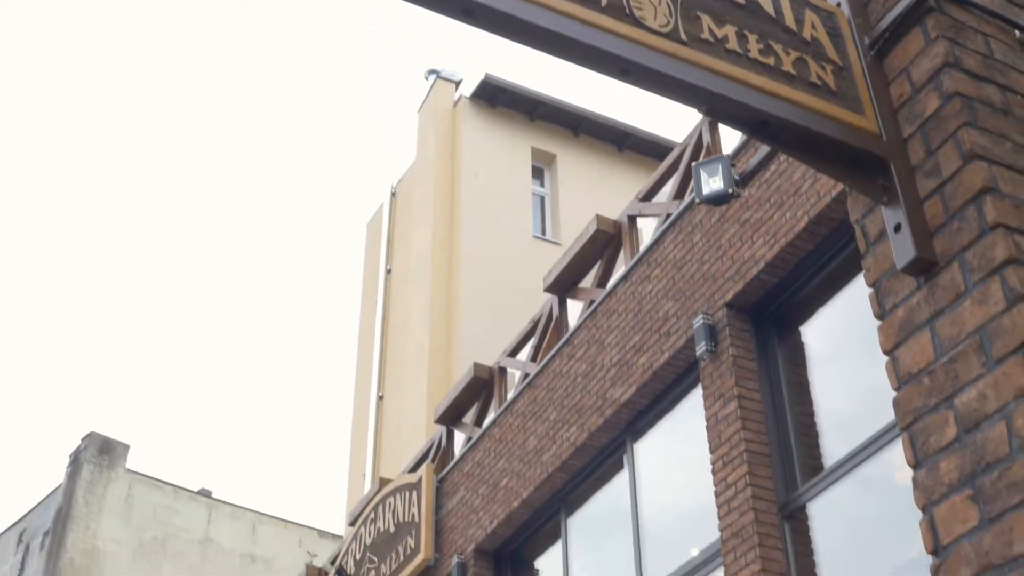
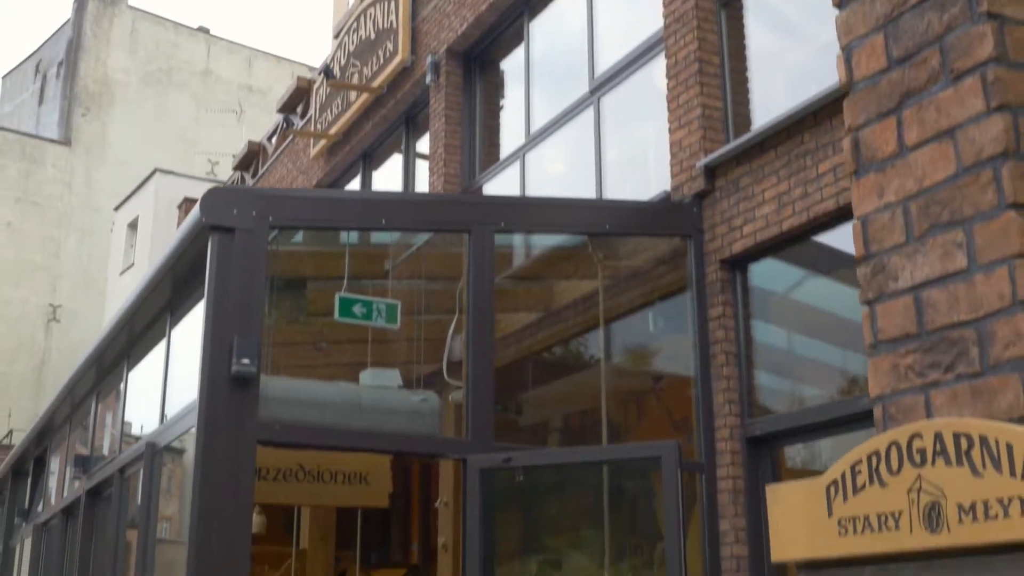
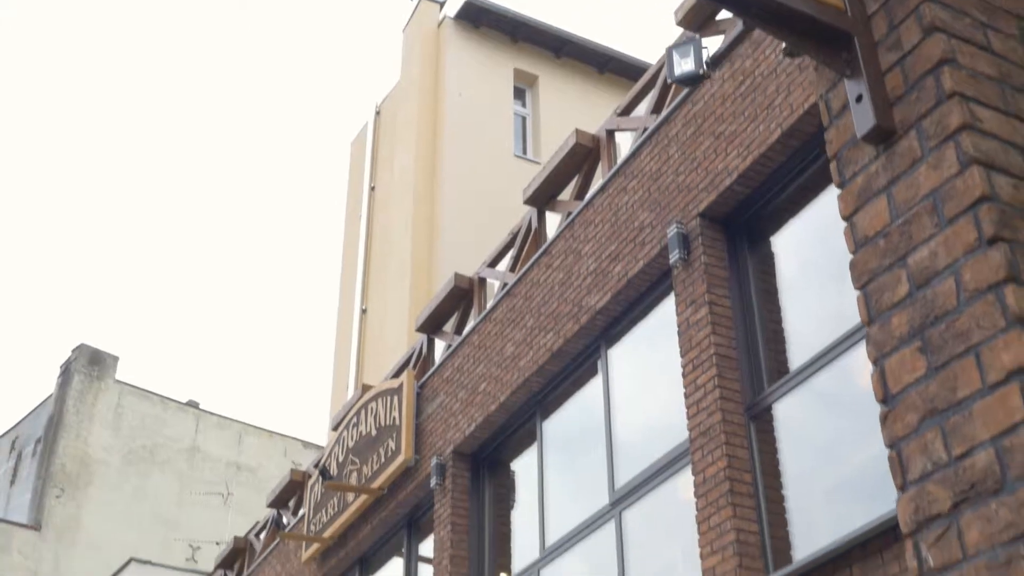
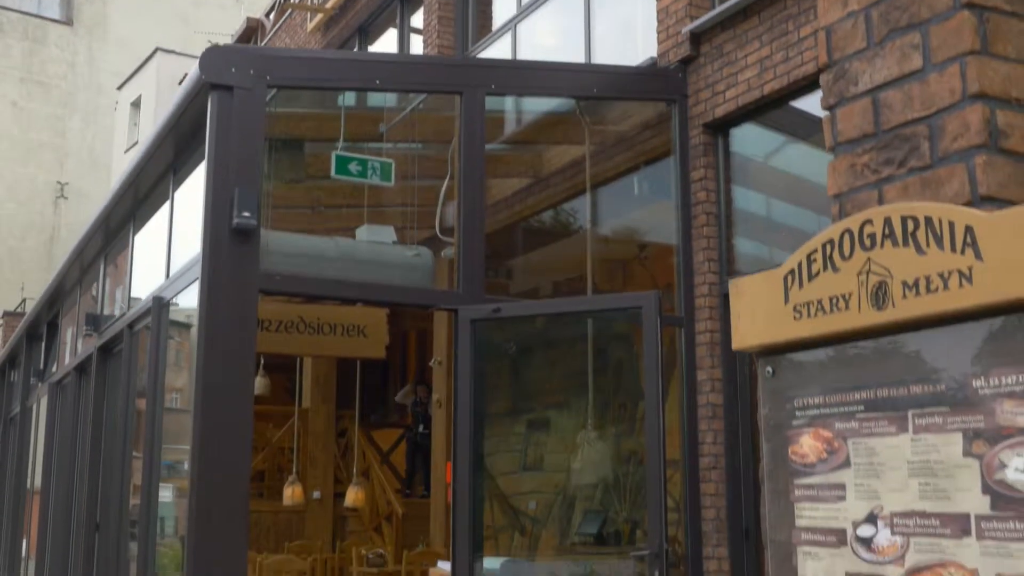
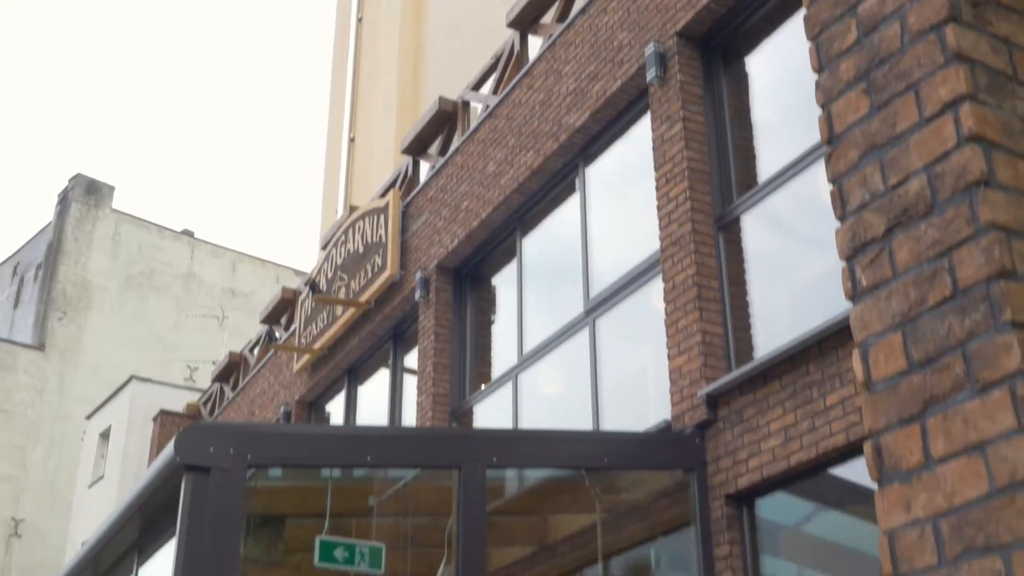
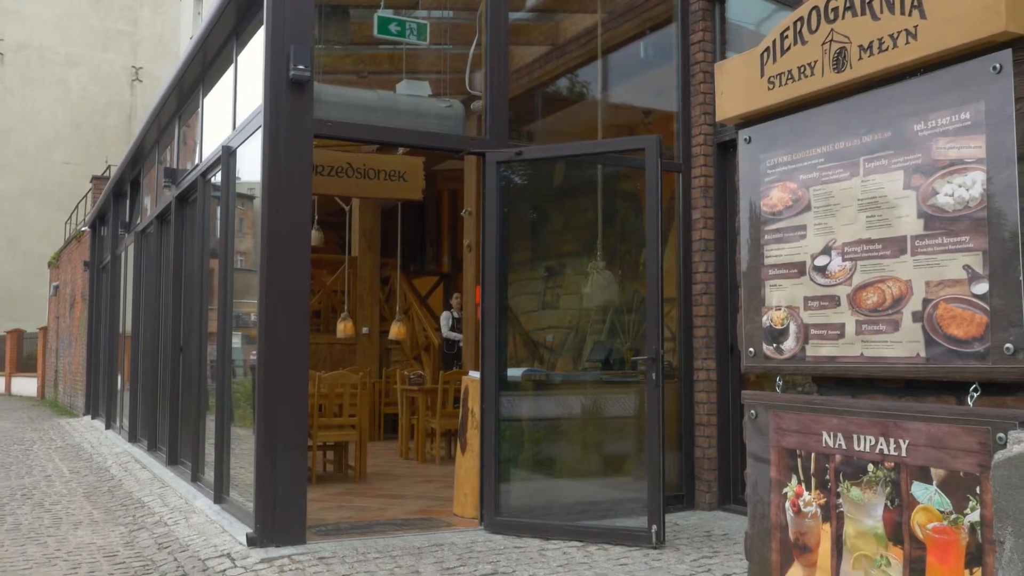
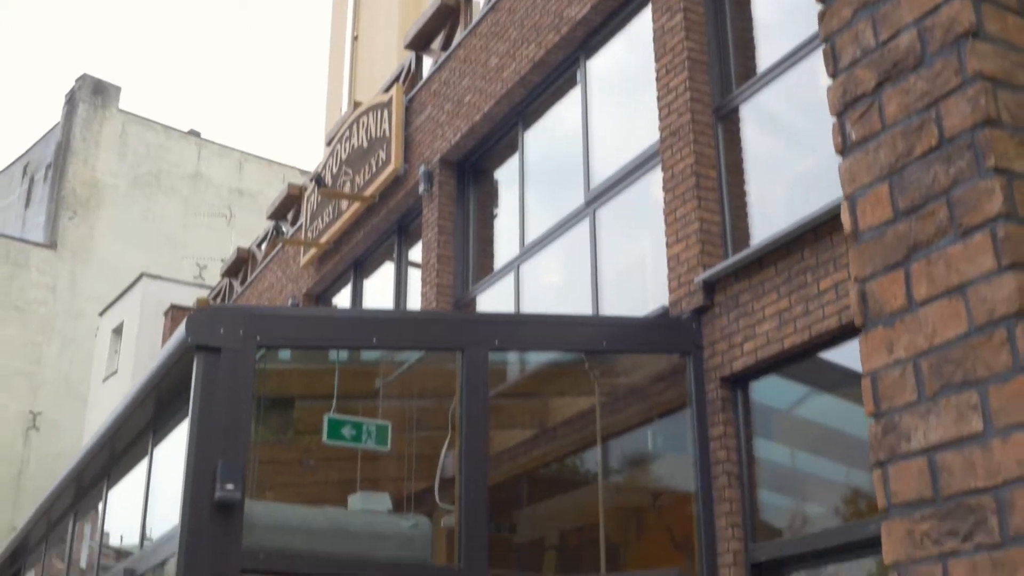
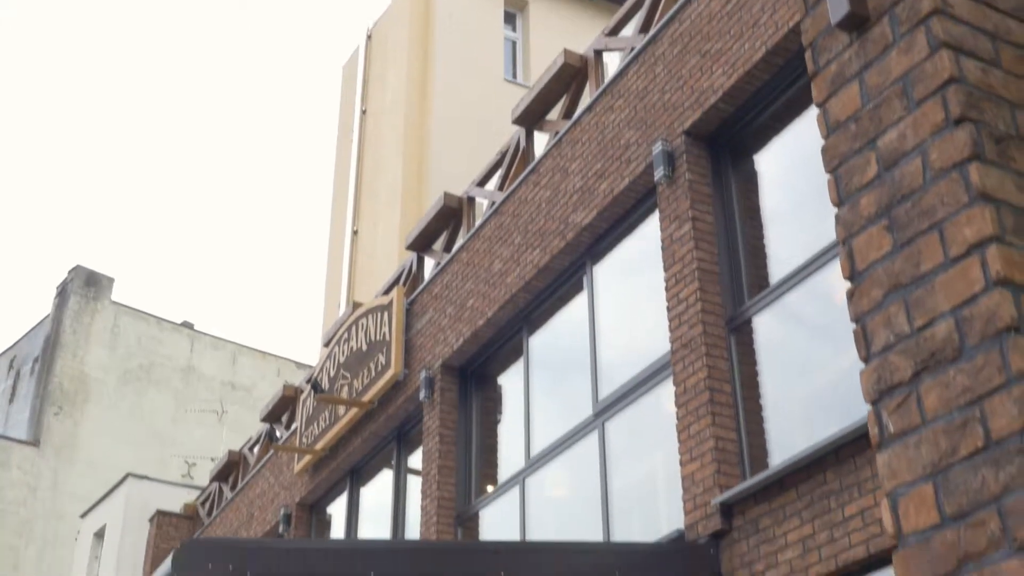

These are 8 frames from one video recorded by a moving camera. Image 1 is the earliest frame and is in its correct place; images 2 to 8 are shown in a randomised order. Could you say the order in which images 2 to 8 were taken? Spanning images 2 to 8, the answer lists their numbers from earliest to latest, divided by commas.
3, 8, 5, 7, 2, 4, 6
